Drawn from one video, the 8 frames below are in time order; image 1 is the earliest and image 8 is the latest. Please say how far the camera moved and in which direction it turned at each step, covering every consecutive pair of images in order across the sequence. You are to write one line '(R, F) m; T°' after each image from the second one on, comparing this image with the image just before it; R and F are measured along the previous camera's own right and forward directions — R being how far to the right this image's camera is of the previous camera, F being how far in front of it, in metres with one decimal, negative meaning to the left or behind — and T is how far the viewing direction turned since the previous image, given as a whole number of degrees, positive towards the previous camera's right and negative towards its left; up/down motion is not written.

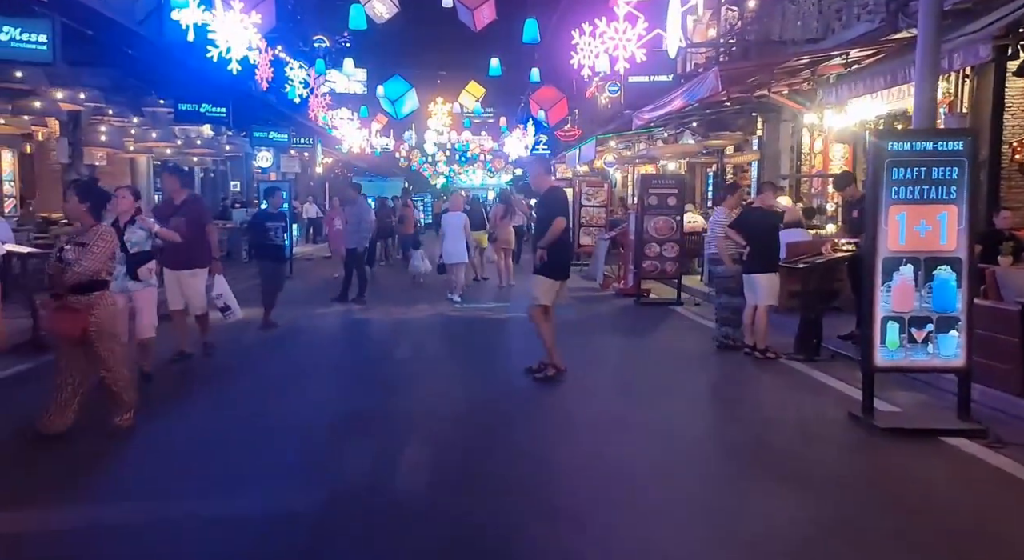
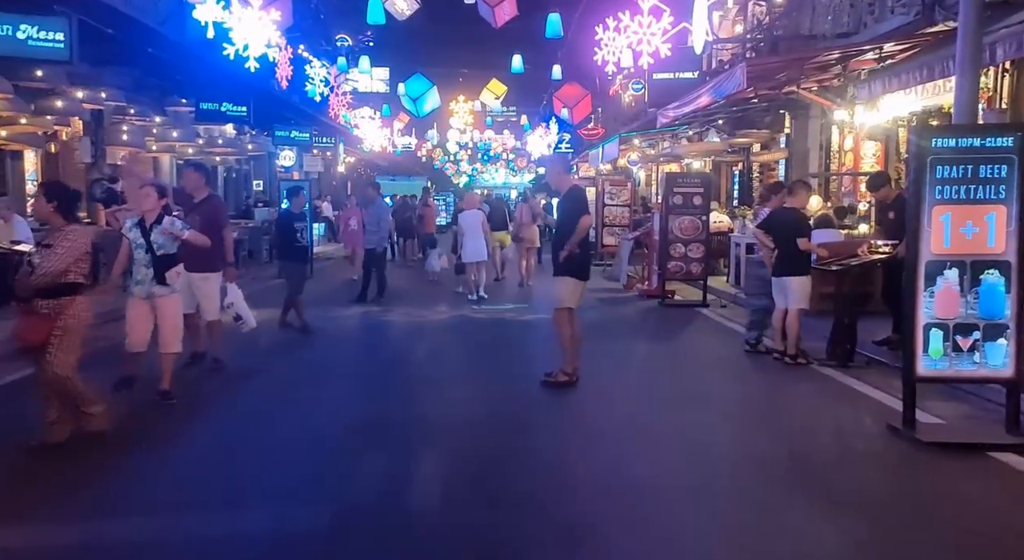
(0.0, +0.3) m; -2°
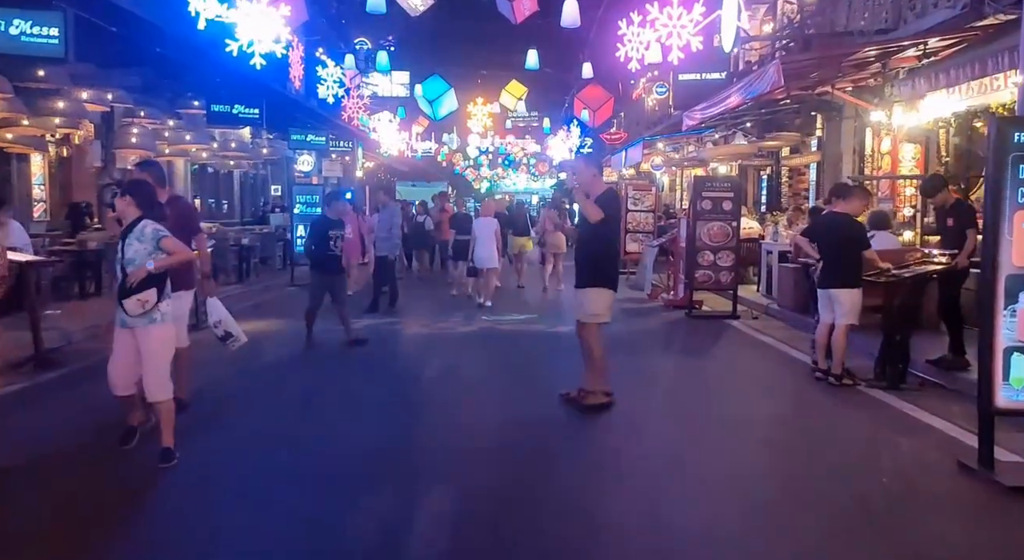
(0.0, +0.7) m; -1°
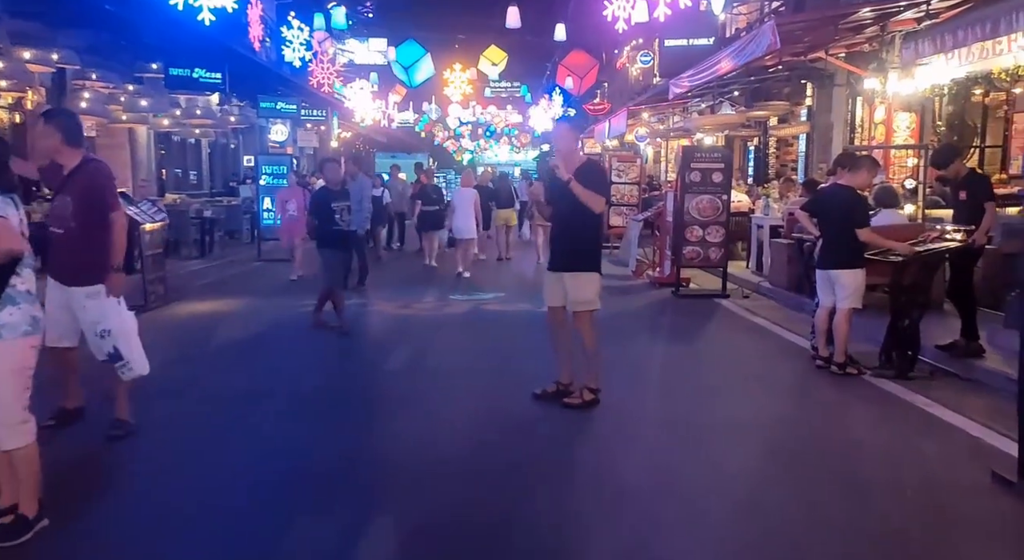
(+0.1, +0.8) m; +1°
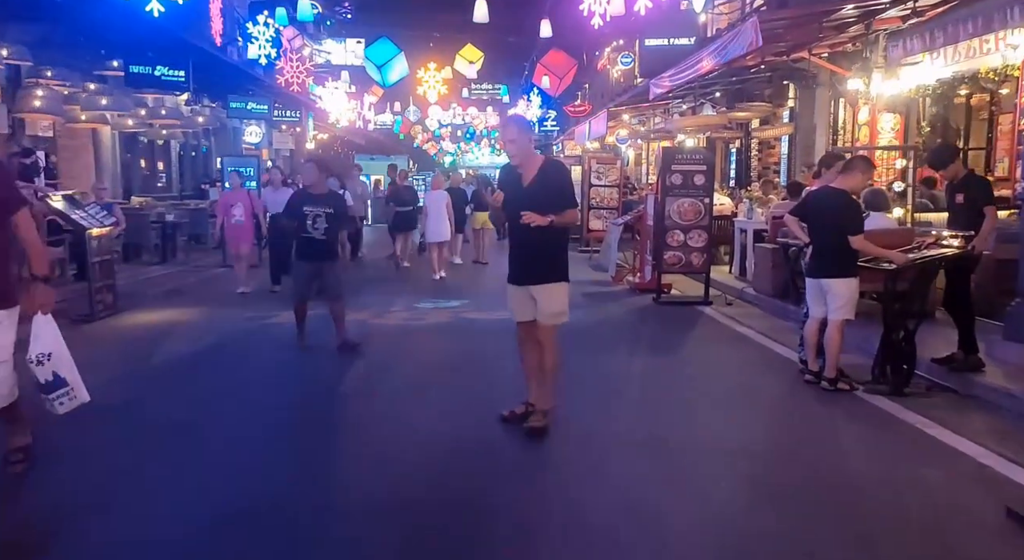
(+0.1, +0.6) m; +1°
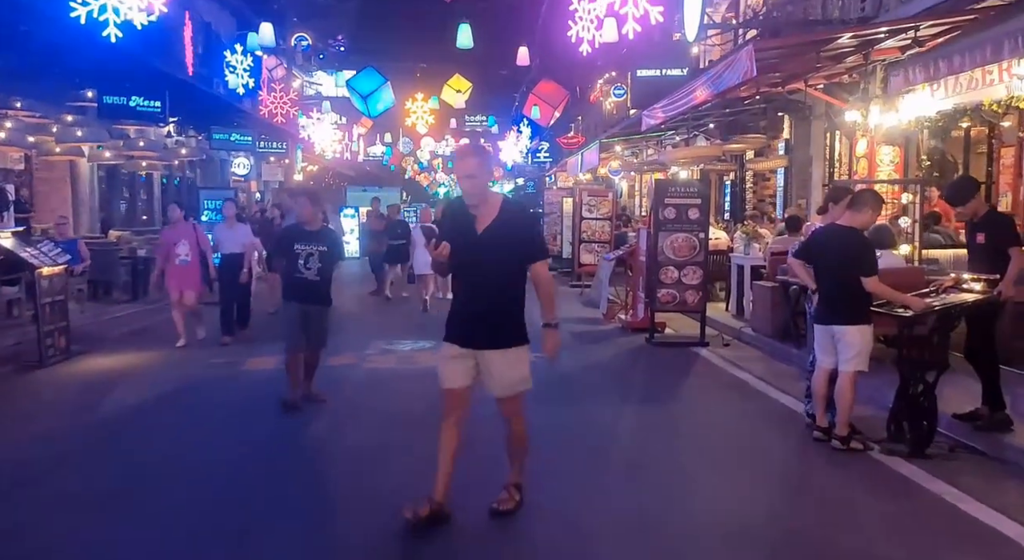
(+0.1, +0.7) m; 0°
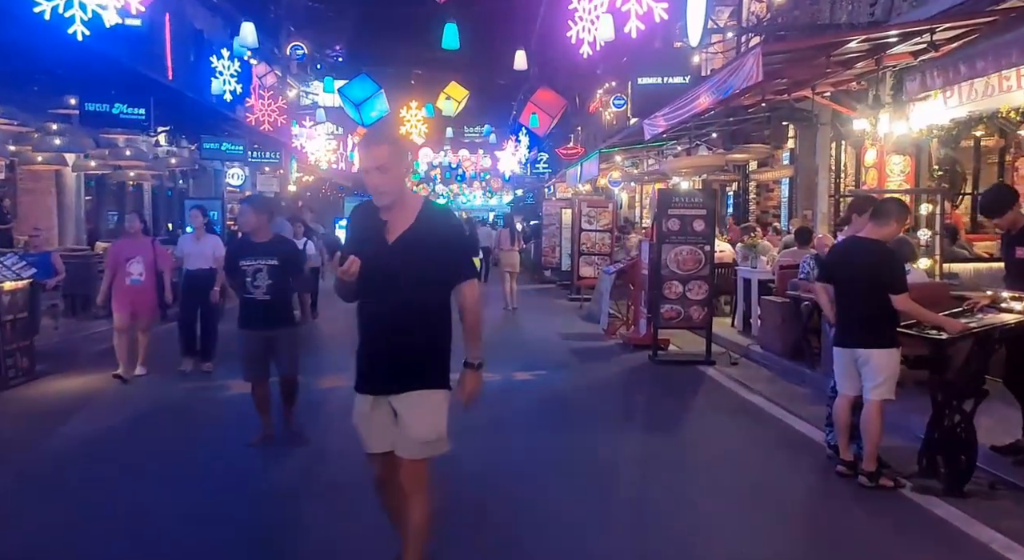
(+0.1, +0.6) m; 0°
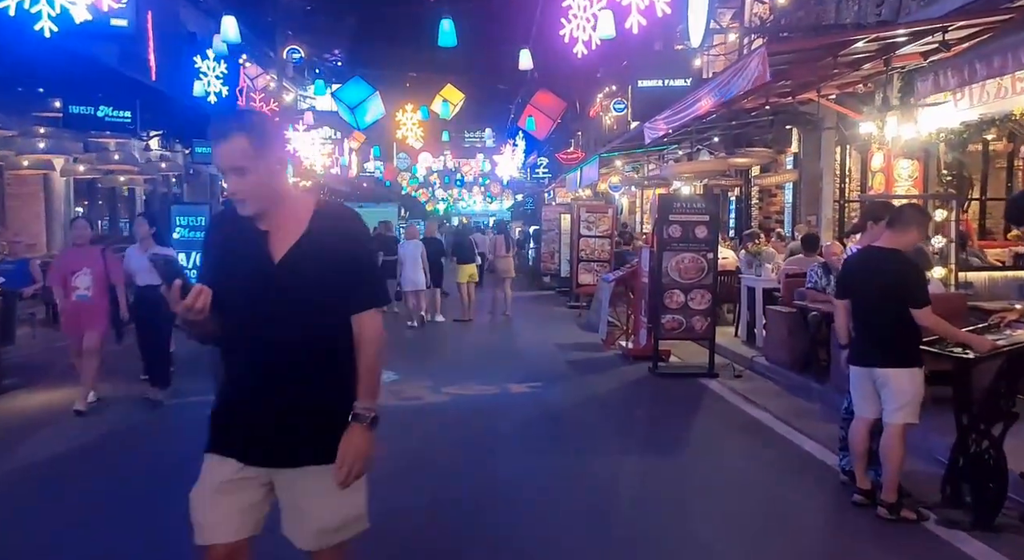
(+0.1, +0.5) m; 0°
